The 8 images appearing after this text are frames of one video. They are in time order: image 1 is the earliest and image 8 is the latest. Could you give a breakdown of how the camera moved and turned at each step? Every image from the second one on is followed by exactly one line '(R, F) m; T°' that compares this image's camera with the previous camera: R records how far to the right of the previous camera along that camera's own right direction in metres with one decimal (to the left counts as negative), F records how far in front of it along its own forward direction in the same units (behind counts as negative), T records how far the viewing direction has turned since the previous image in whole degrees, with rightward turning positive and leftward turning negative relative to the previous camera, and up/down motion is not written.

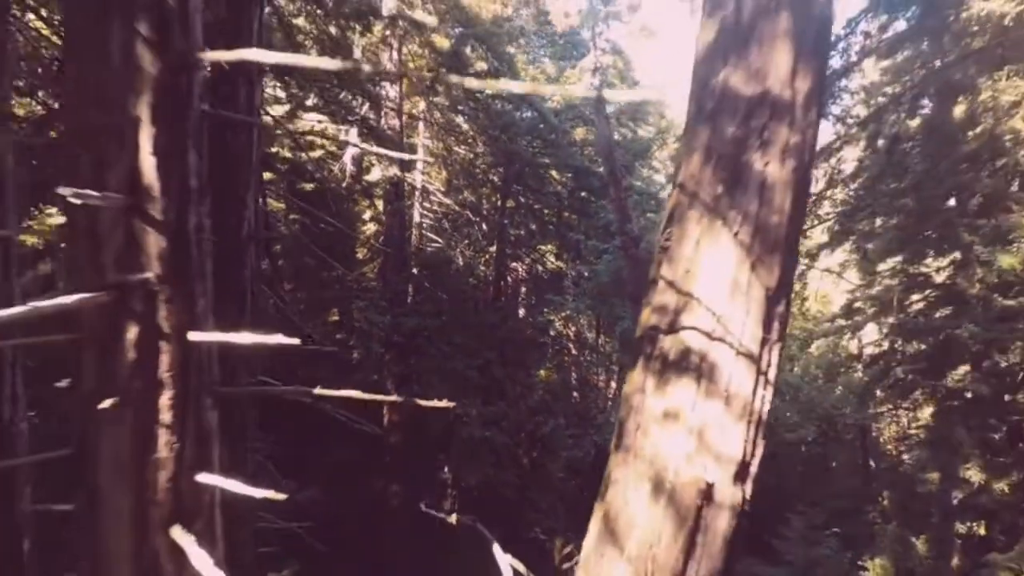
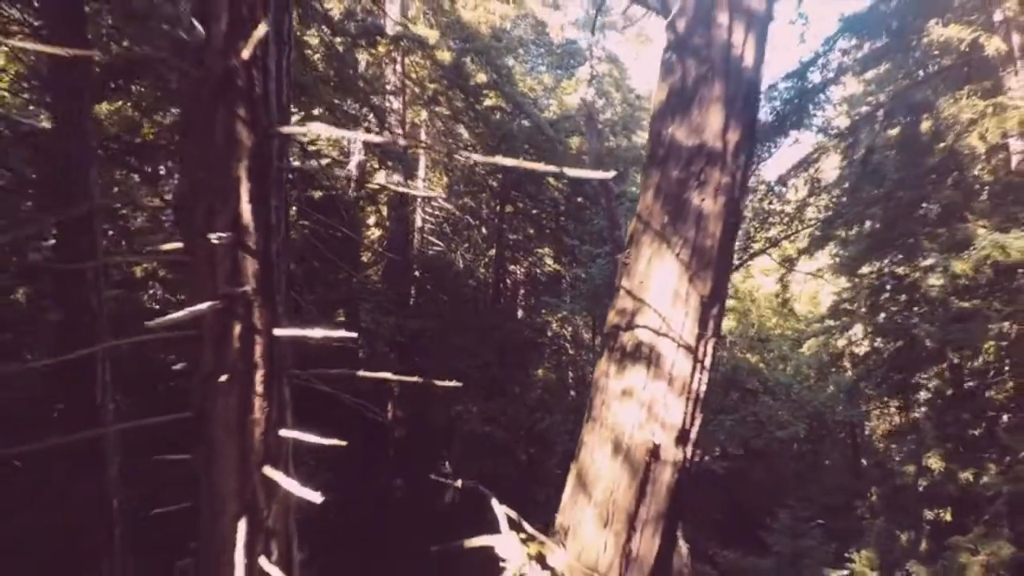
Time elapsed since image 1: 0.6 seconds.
(0.0, -0.6) m; 0°
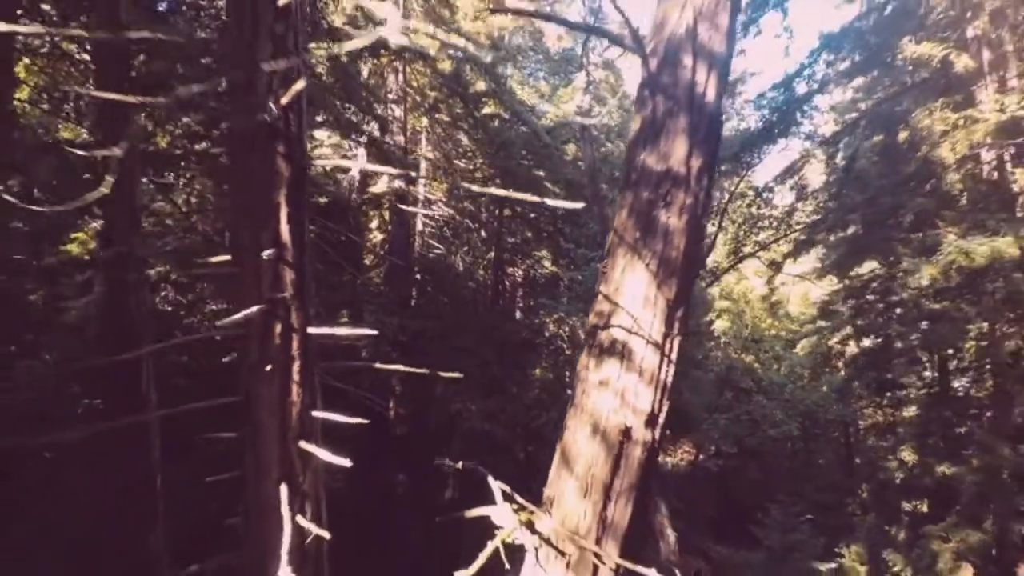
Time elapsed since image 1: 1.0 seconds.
(0.0, -0.4) m; 0°
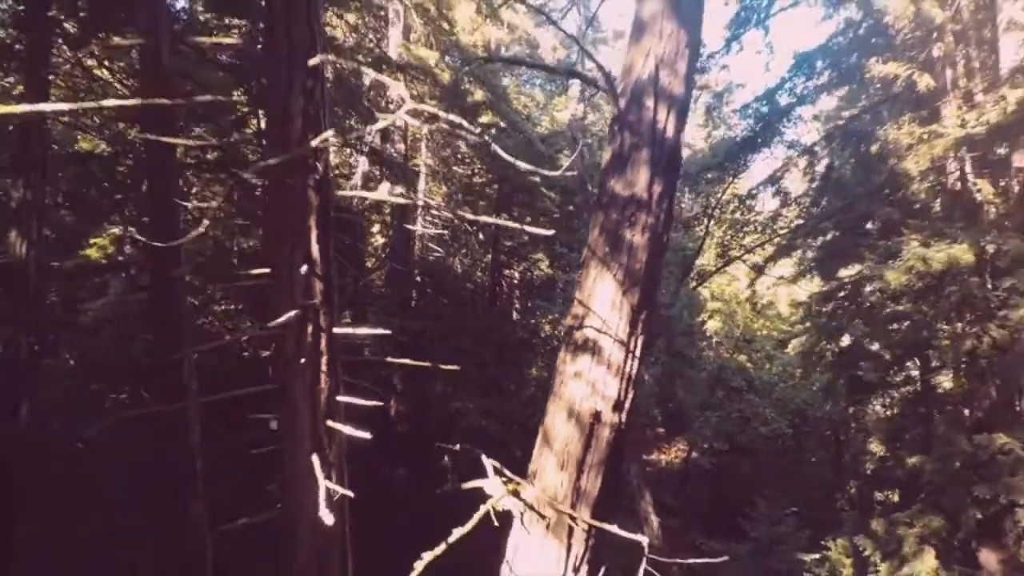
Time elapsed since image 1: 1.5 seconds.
(+0.1, -0.5) m; 0°
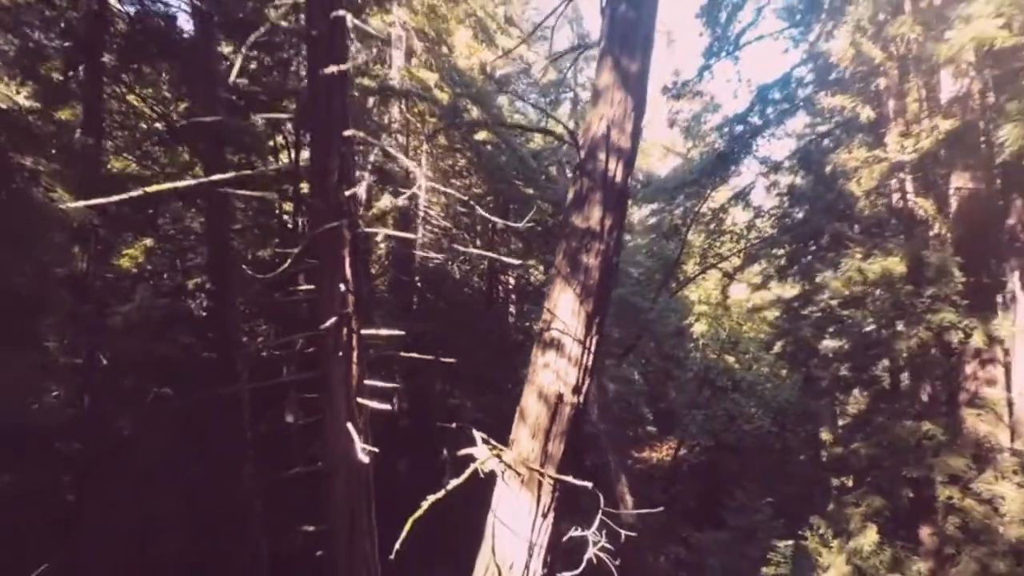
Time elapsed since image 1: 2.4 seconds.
(+0.1, -1.0) m; 0°
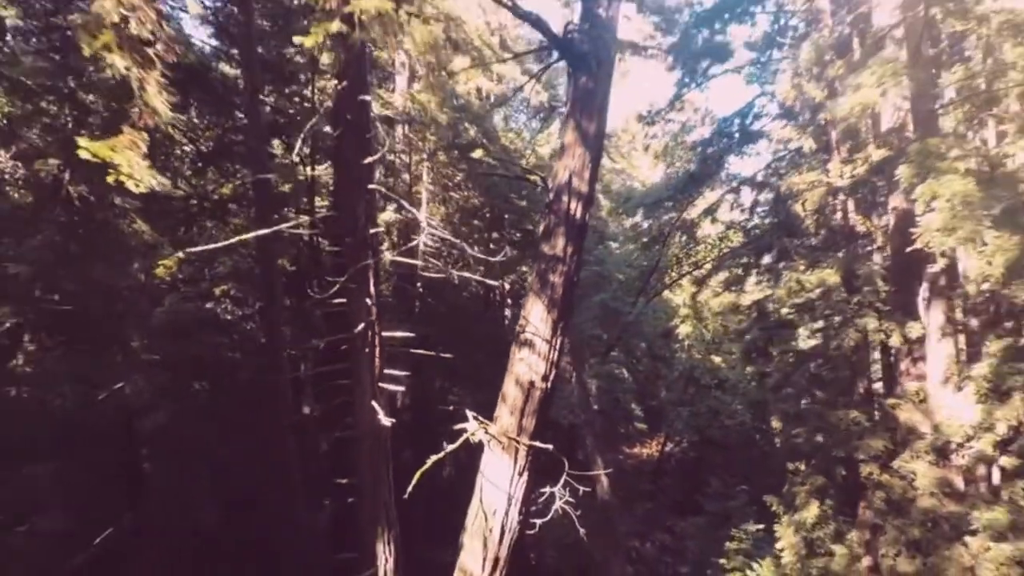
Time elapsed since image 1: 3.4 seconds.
(+0.2, -1.3) m; 0°
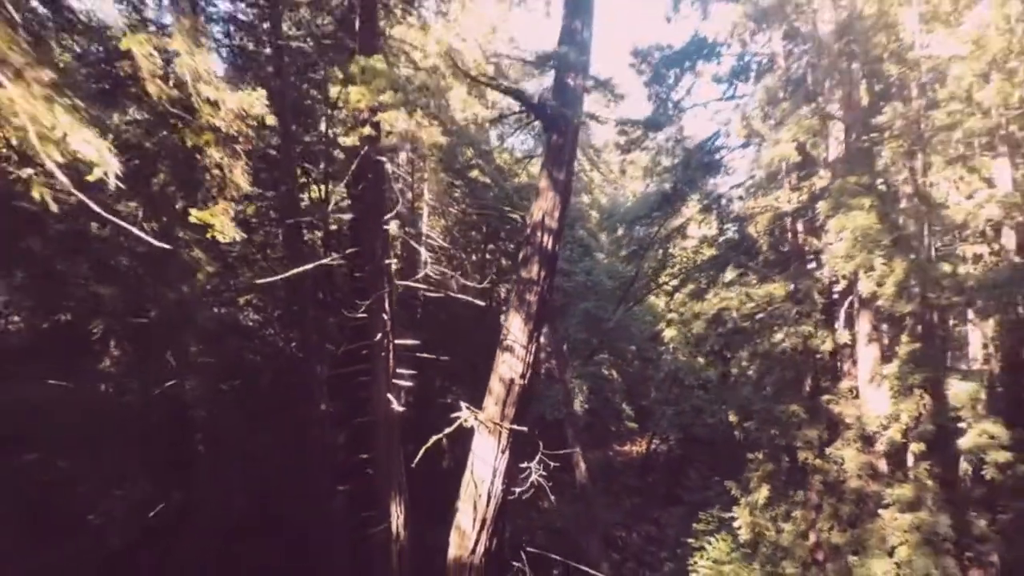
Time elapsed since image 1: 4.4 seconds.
(+0.2, -1.5) m; 0°
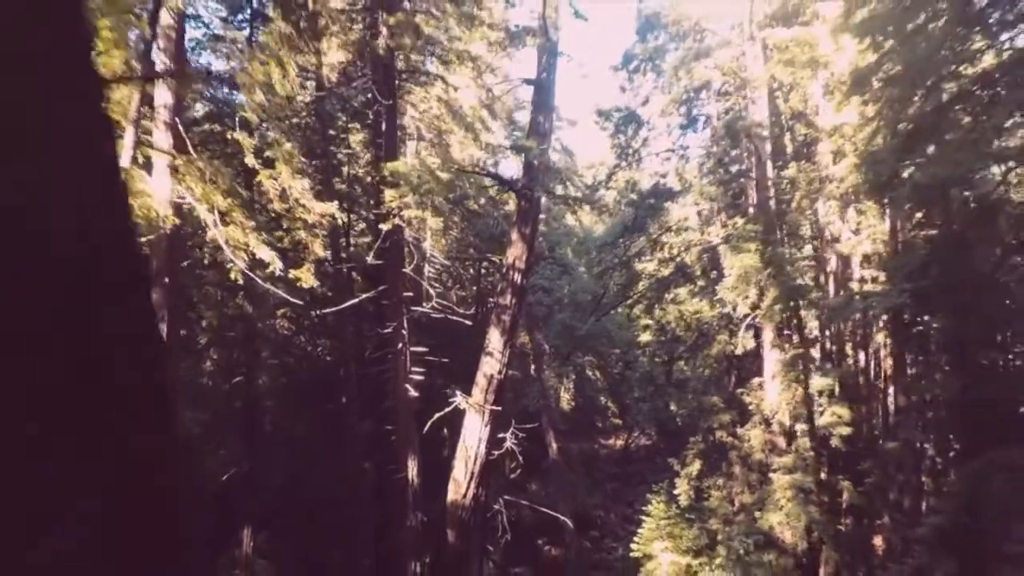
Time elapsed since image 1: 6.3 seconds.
(+0.4, -3.1) m; 0°
